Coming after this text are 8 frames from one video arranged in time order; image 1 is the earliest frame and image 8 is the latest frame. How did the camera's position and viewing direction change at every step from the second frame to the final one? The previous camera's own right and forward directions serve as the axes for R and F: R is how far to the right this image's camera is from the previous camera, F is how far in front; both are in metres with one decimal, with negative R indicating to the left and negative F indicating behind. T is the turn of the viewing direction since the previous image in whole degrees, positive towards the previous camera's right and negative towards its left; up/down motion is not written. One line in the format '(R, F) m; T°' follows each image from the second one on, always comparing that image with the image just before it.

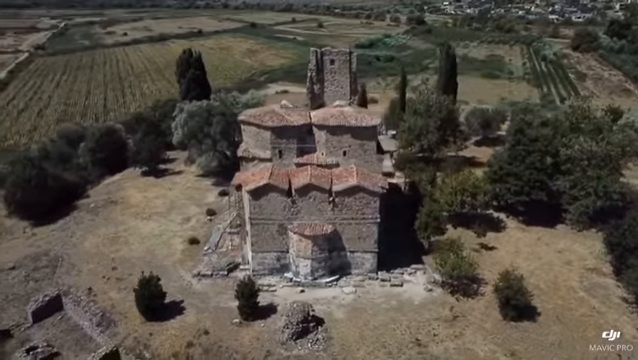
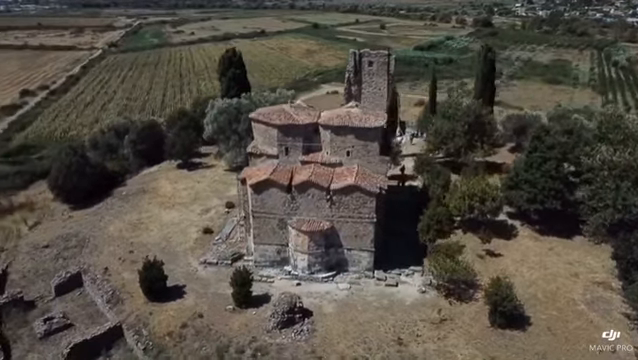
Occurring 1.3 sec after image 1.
(+3.3, -0.7) m; -7°
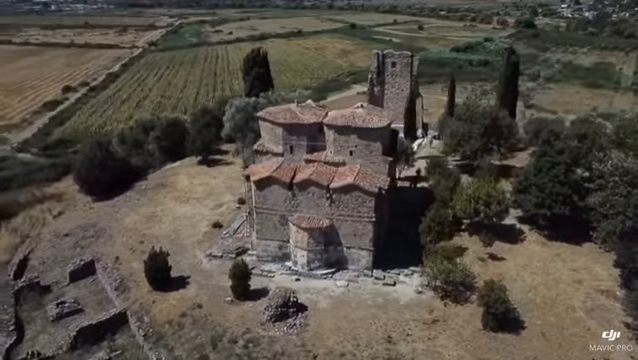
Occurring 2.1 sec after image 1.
(+1.9, -0.5) m; -4°
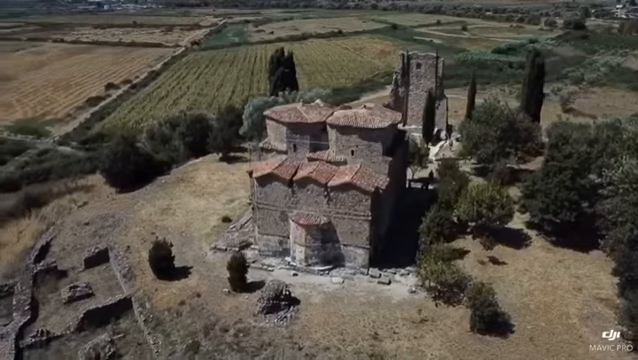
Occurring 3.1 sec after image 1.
(+2.3, -0.6) m; -4°
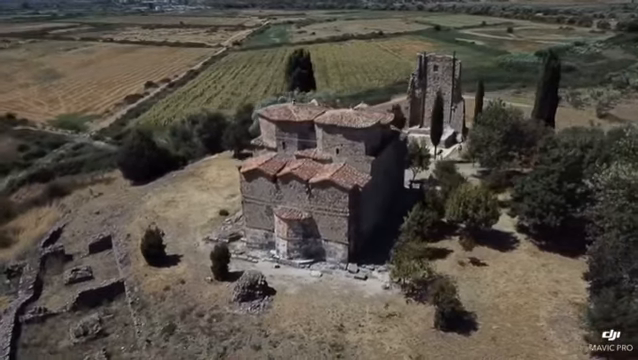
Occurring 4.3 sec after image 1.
(+3.5, -0.9) m; -5°
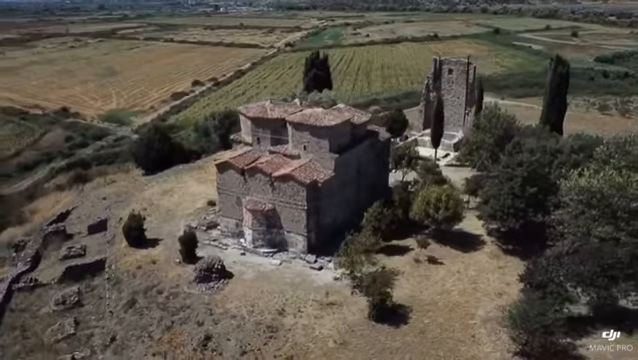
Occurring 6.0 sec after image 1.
(+5.8, -1.4) m; -6°
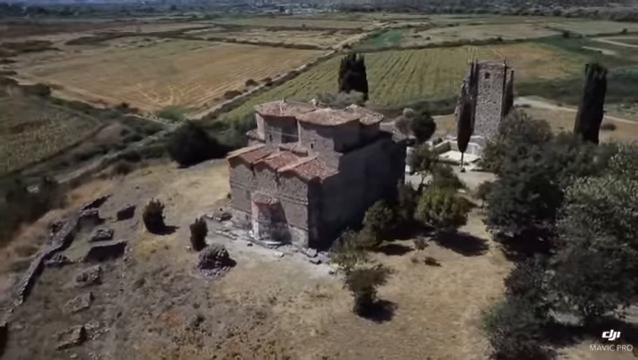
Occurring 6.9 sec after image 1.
(+3.6, -0.9) m; -7°
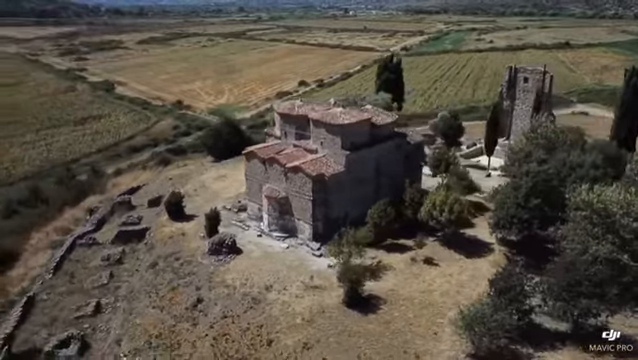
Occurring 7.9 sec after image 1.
(+3.5, -1.0) m; -7°
